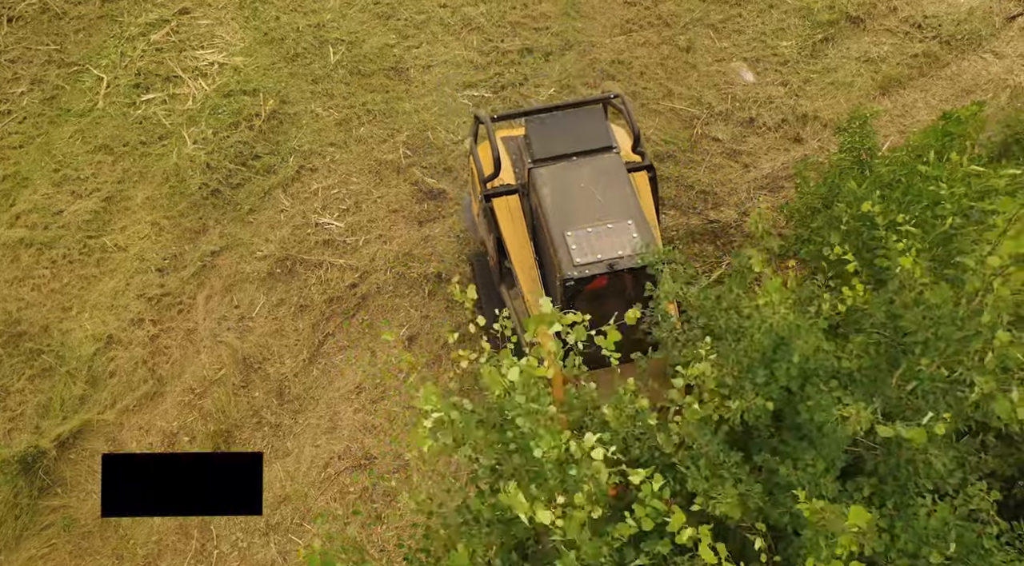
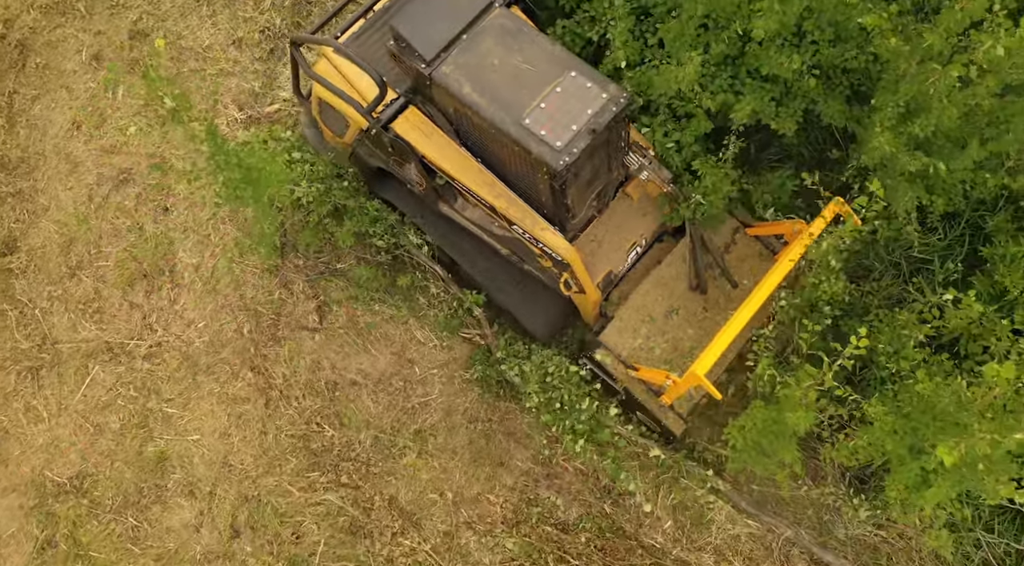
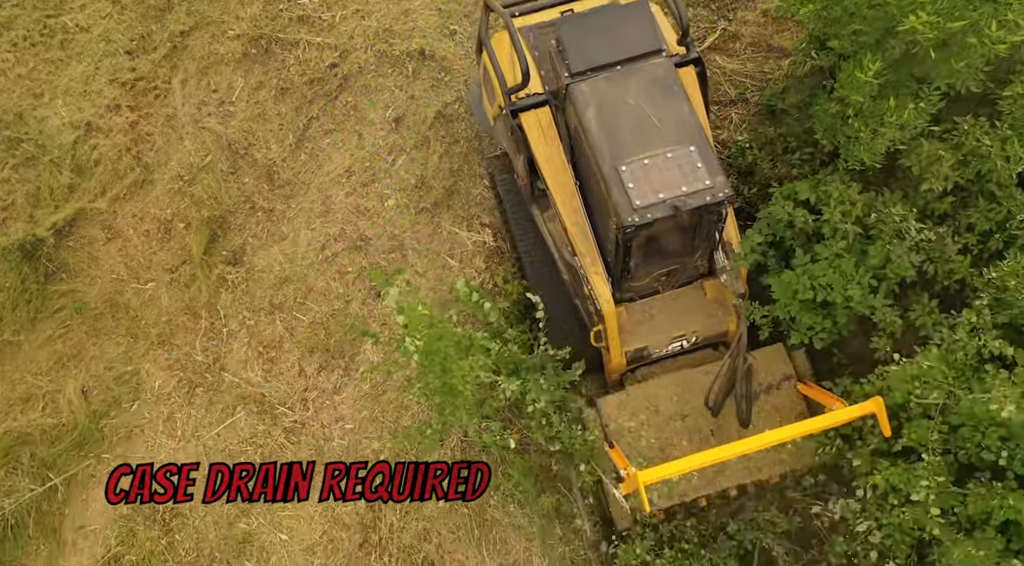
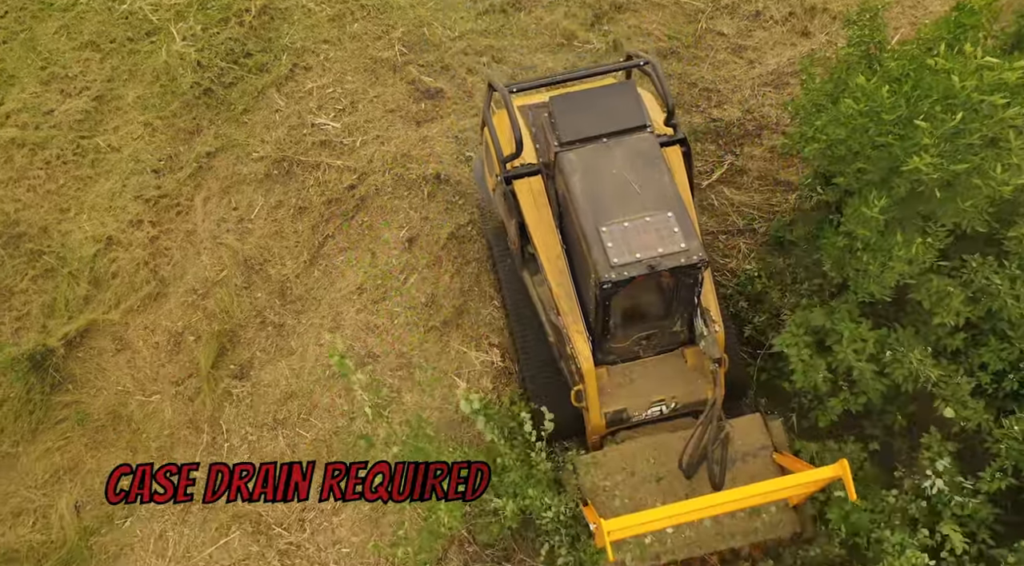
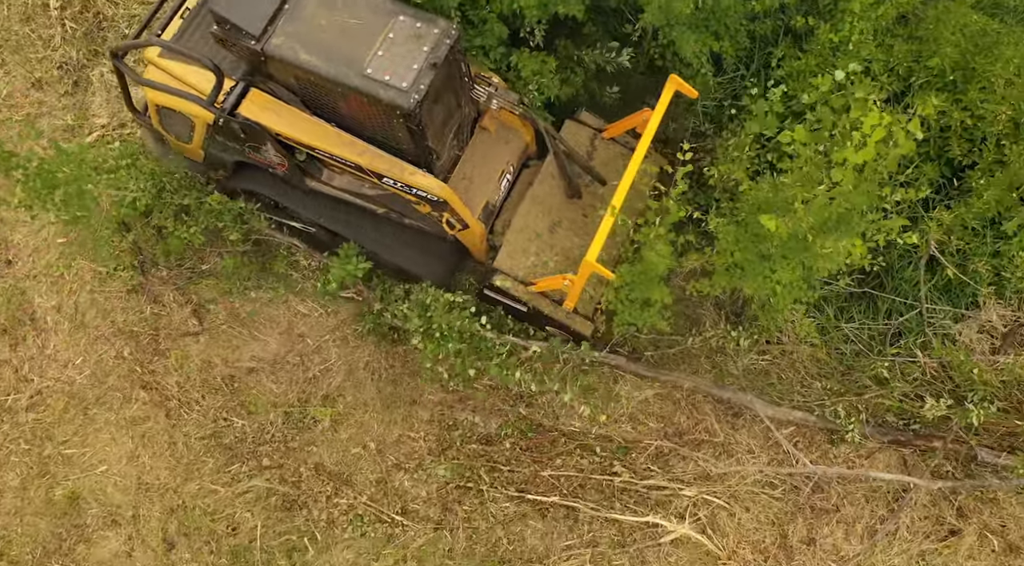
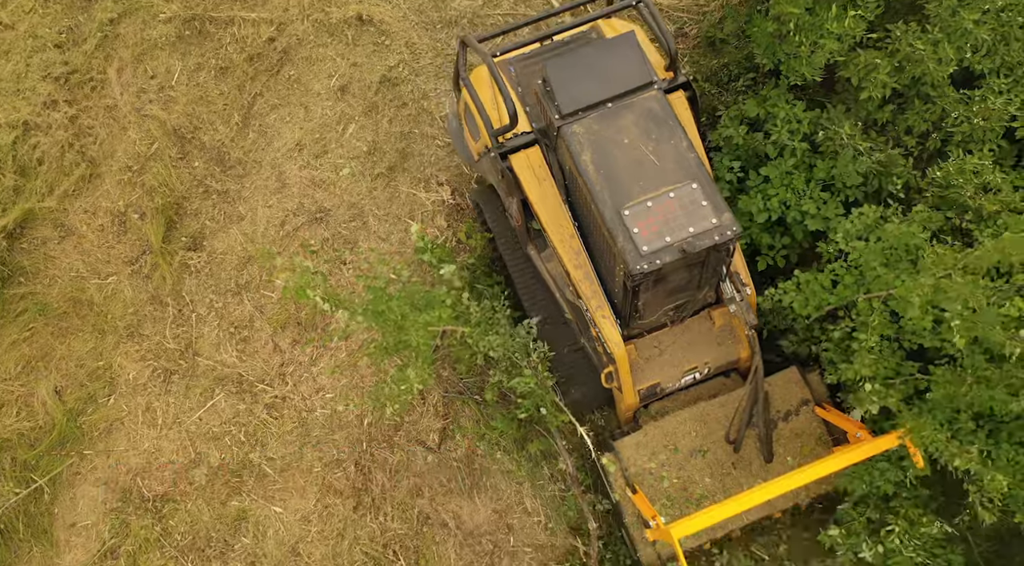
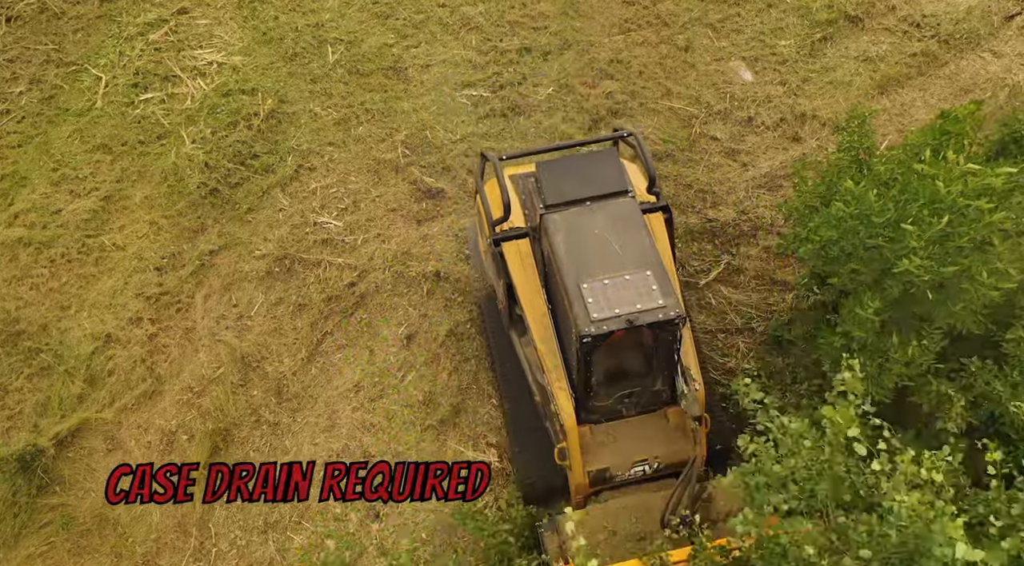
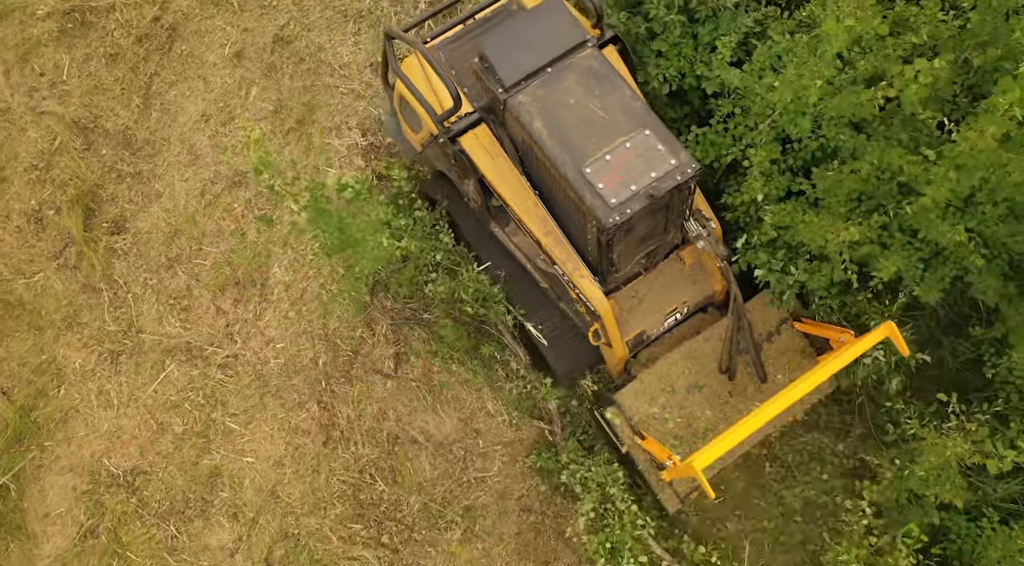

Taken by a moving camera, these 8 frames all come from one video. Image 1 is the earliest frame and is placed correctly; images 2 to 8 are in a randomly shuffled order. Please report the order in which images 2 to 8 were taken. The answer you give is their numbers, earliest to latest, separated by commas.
7, 4, 3, 6, 8, 2, 5
